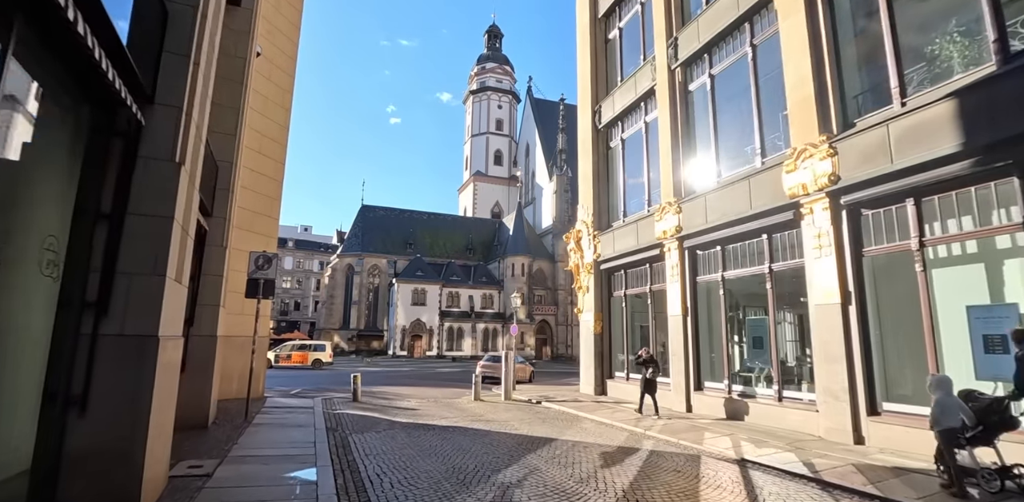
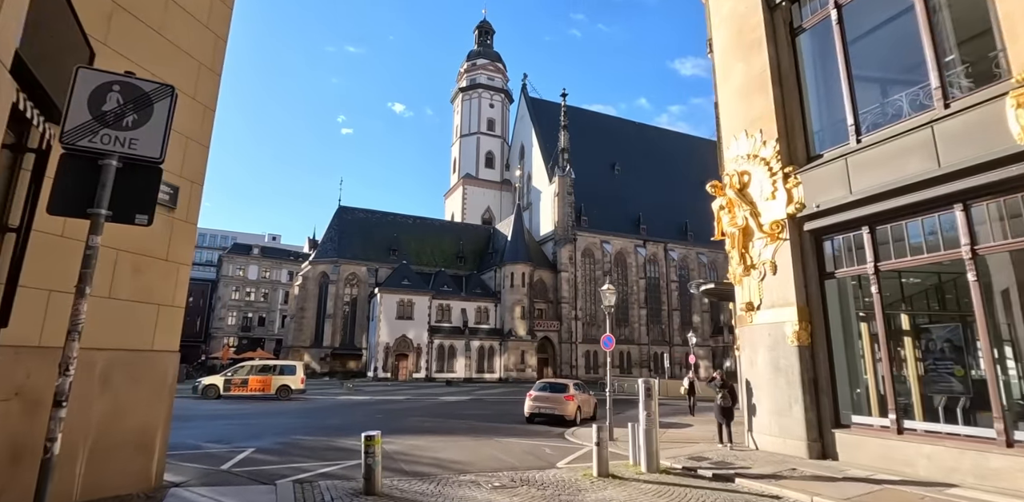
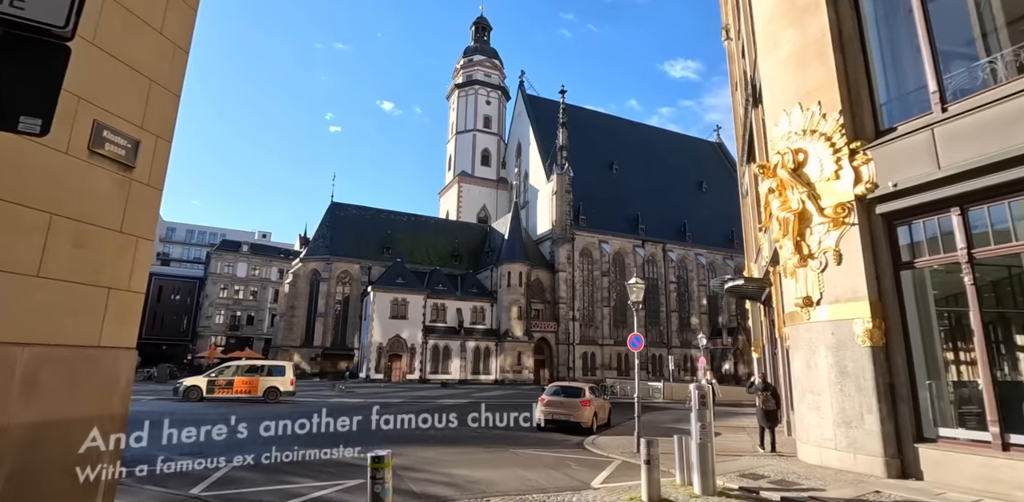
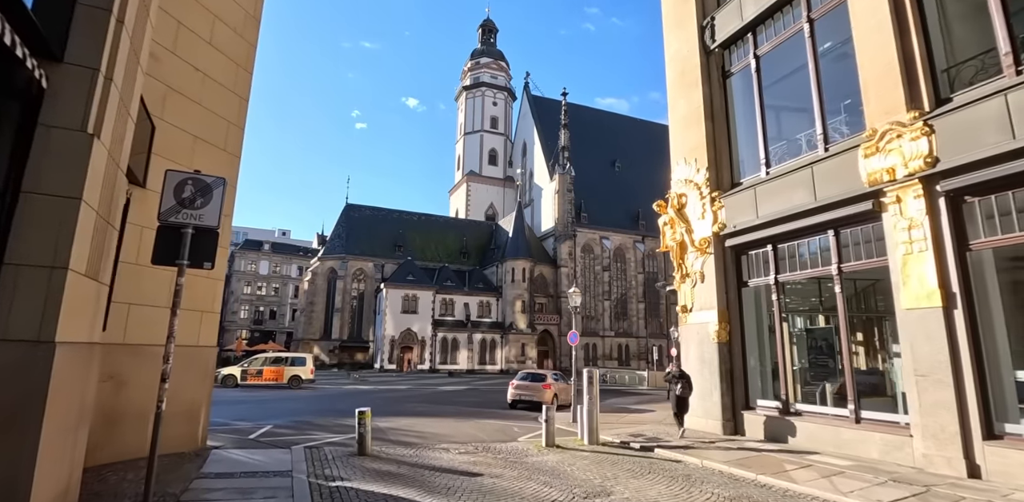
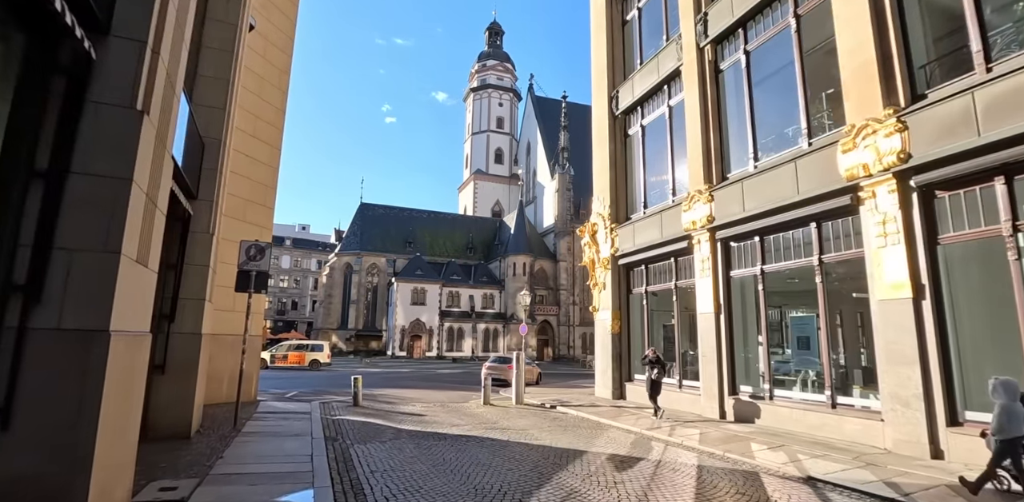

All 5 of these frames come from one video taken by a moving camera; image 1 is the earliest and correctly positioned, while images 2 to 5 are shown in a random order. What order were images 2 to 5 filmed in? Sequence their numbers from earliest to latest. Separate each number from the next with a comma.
5, 4, 2, 3
